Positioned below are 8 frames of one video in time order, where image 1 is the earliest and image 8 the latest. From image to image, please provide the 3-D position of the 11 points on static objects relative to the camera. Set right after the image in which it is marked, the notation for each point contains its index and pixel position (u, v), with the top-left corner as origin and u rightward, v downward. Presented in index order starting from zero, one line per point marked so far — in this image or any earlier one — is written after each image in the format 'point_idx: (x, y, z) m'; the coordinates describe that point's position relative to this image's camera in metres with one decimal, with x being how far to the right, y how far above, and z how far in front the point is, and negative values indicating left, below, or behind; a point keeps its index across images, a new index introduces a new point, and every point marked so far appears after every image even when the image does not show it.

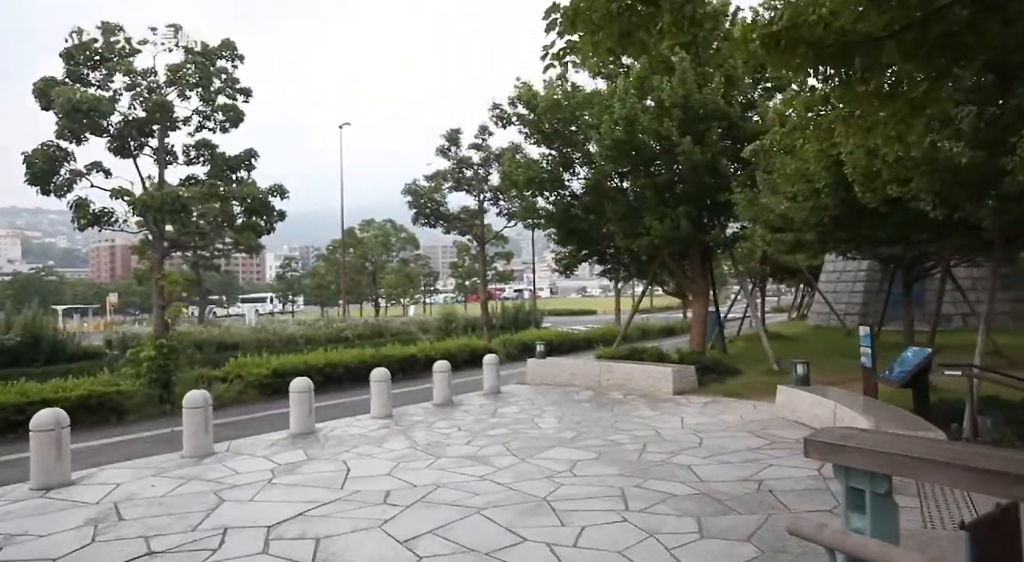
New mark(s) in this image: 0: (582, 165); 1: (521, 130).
0: (+1.7, +2.8, +16.6) m
1: (+0.2, +3.8, +17.1) m
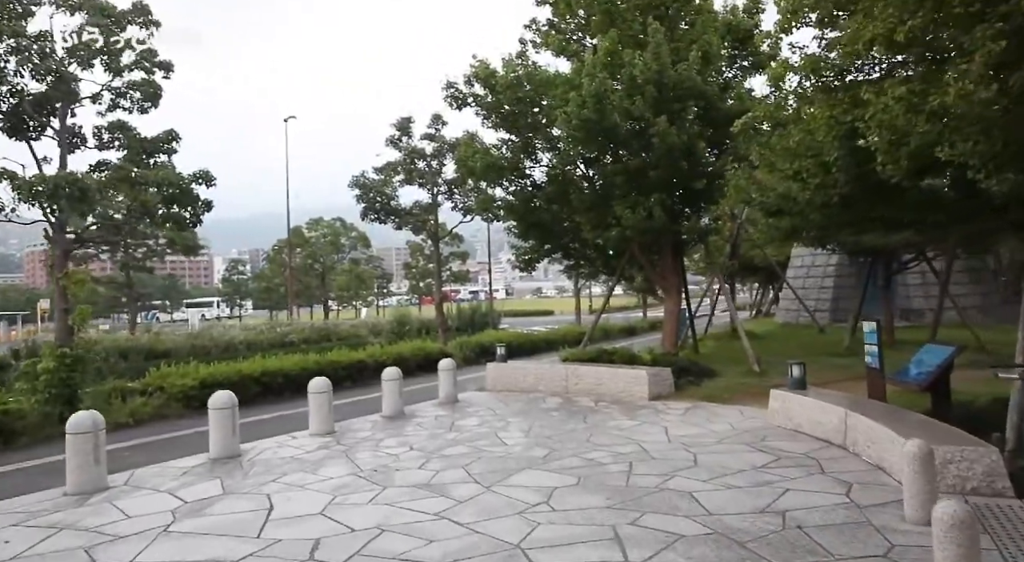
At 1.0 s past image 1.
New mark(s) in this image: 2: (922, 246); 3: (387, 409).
0: (+0.7, +2.9, +15.3) m
1: (-0.8, +3.8, +15.6) m
2: (+8.8, +0.7, +14.8) m
3: (-2.1, -2.2, +11.9) m
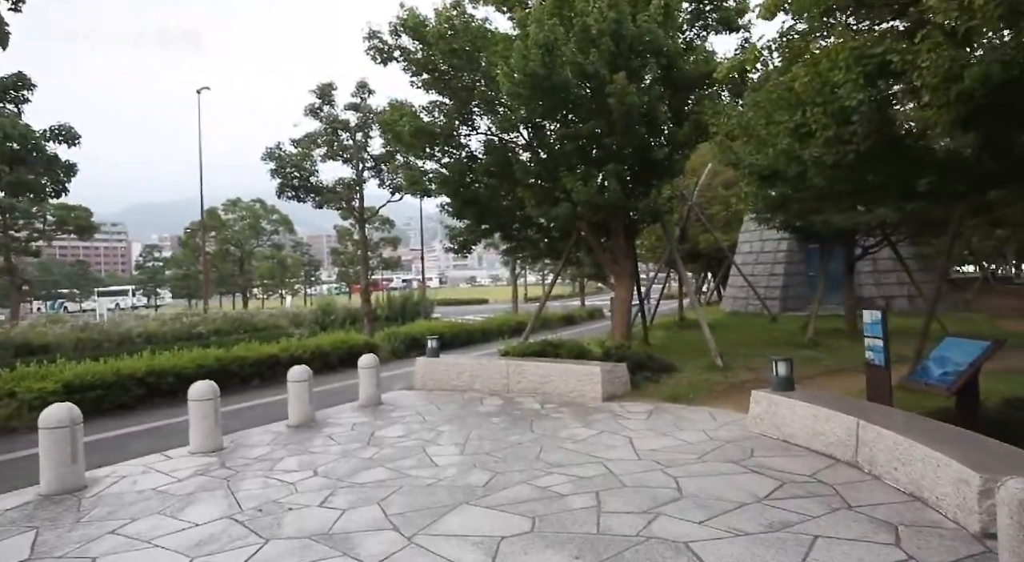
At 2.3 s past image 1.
0: (-0.6, +3.2, +13.4) m
1: (-2.1, +4.2, +13.6) m
2: (+7.5, +1.0, +13.7) m
3: (-3.1, -1.9, +9.9) m
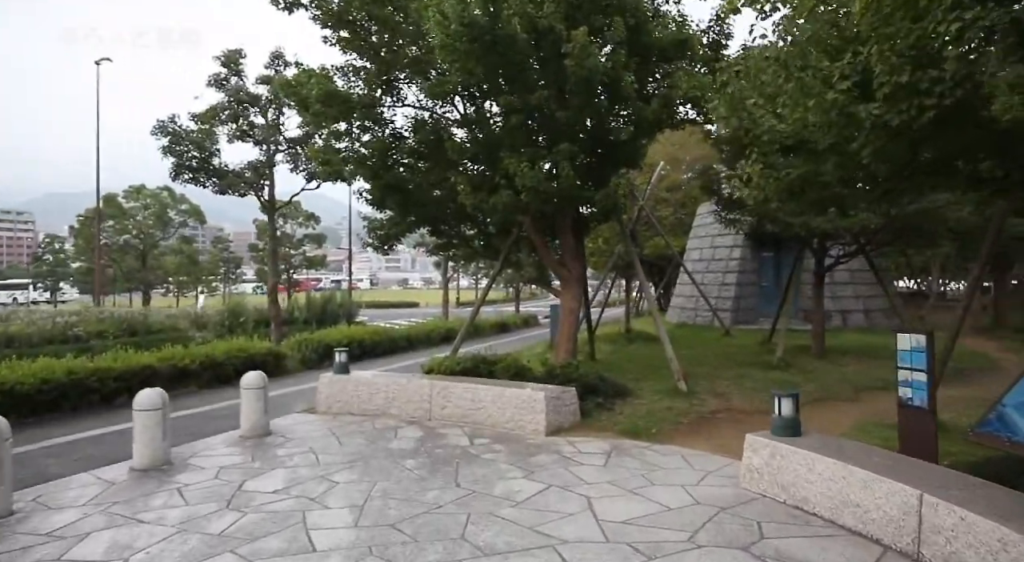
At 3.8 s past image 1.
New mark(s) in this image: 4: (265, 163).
0: (-1.7, +3.2, +11.2) m
1: (-3.2, +4.2, +11.2) m
2: (+6.3, +0.8, +12.2) m
3: (-4.0, -1.9, +7.3) m
4: (-6.8, +3.3, +19.0) m
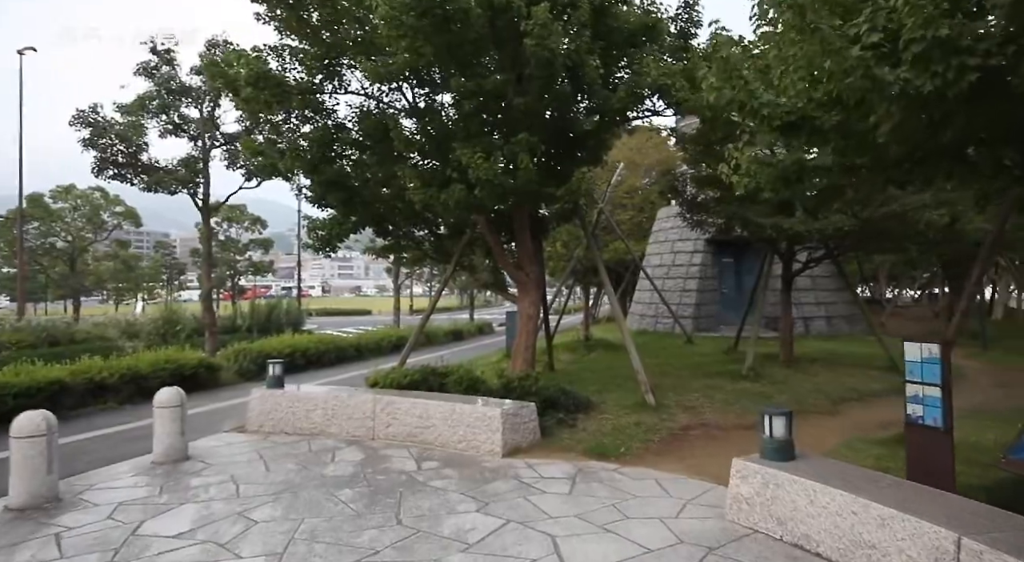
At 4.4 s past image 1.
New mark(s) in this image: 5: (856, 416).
0: (-2.3, +3.1, +10.1) m
1: (-3.9, +4.1, +10.1) m
2: (+5.5, +0.7, +11.7) m
3: (-4.4, -1.9, +6.1) m
4: (-8.0, +3.1, +17.7) m
5: (+4.4, -1.7, +8.8) m
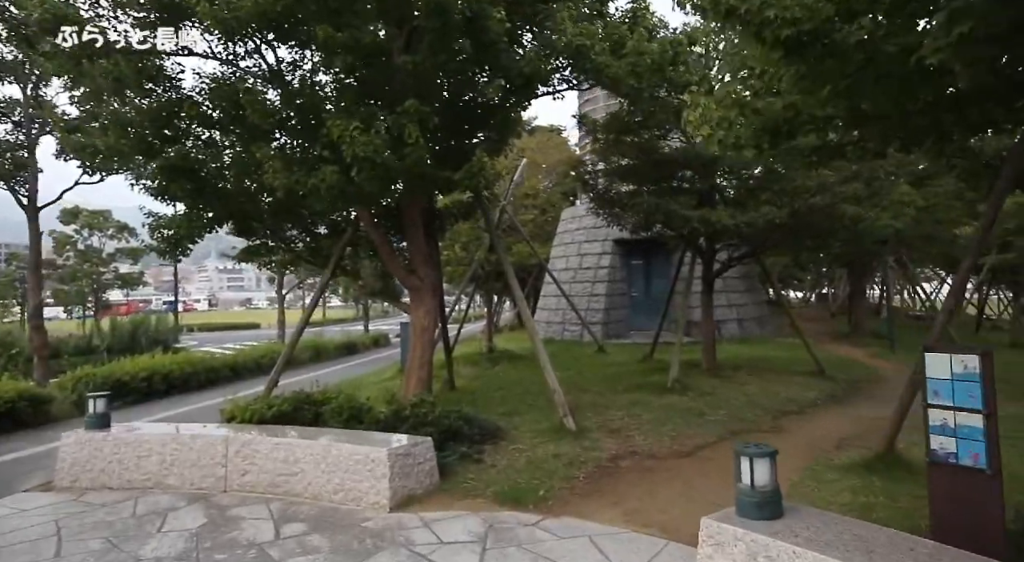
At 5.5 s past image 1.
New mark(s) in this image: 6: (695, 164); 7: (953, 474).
0: (-3.7, +3.0, +8.1) m
1: (-5.2, +4.0, +7.8) m
2: (+3.9, +0.7, +10.8) m
3: (-5.1, -2.0, +3.8) m
4: (-10.4, +2.8, +14.7) m
5: (+3.2, -1.7, +7.7) m
6: (+2.8, +1.8, +10.4) m
7: (+2.3, -1.0, +3.6) m
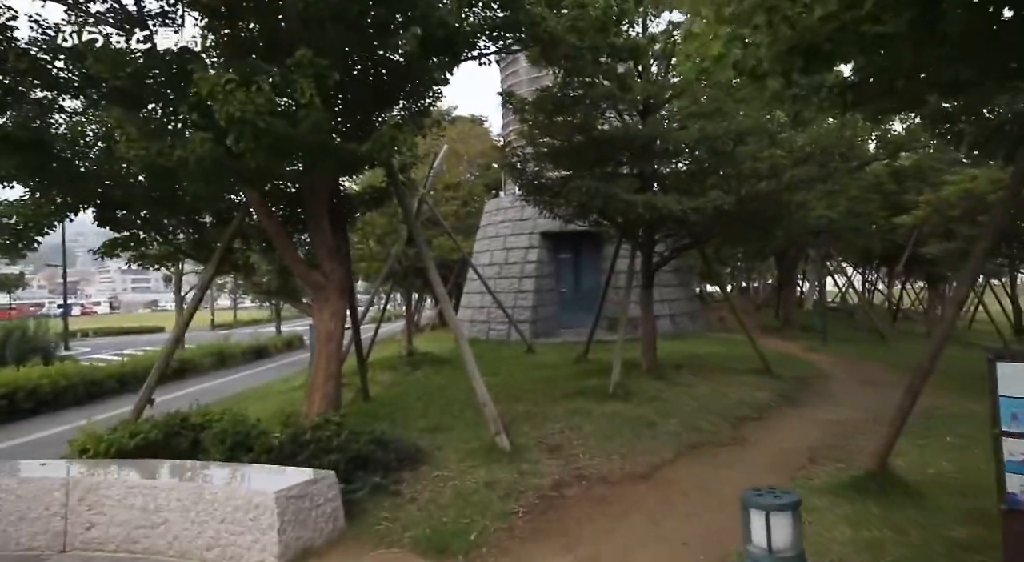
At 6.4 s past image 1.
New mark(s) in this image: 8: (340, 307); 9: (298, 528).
0: (-4.5, +3.0, +6.4) m
1: (-6.0, +4.0, +6.0) m
2: (+2.8, +0.8, +9.9) m
3: (-5.3, -2.0, +1.9) m
4: (-11.9, +2.8, +12.2) m
5: (+2.5, -1.6, +6.8) m
6: (+1.7, +1.8, +9.4) m
7: (+2.1, -1.0, +2.7) m
8: (-2.1, -0.4, +8.3) m
9: (-1.6, -1.8, +5.1) m
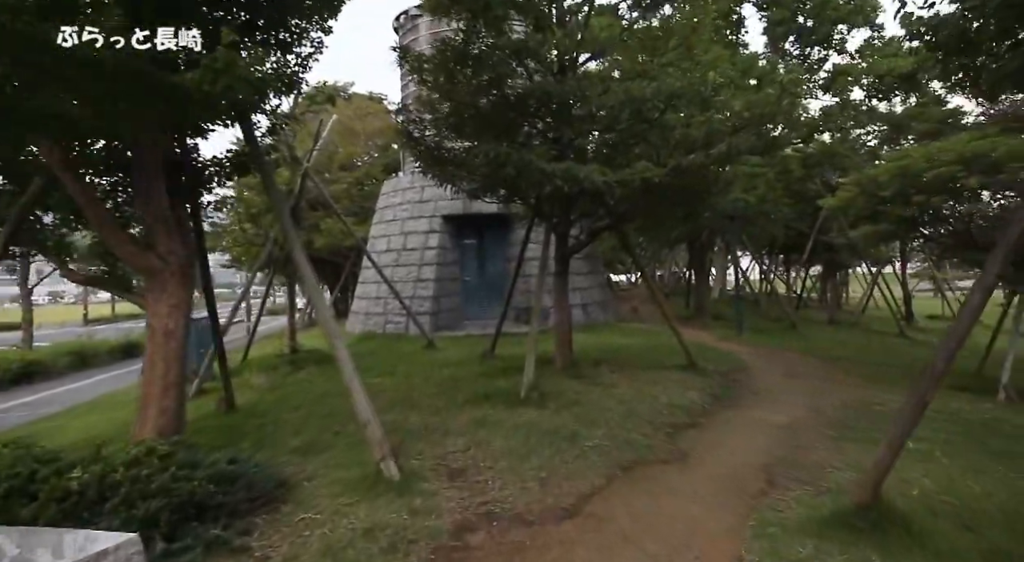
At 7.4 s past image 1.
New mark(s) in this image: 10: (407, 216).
0: (-5.2, +3.1, +4.2) m
1: (-6.7, +4.1, +3.6) m
2: (+1.5, +1.0, +8.7) m
3: (-5.4, -2.0, -0.2) m
4: (-13.4, +2.9, +8.9) m
5: (+1.6, -1.5, +5.6) m
6: (+0.4, +2.0, +8.1) m
7: (+1.8, -0.9, +1.5) m
8: (-3.1, -0.2, +6.5) m
9: (-2.2, -1.7, +3.4) m
10: (-2.5, +1.5, +16.4) m
